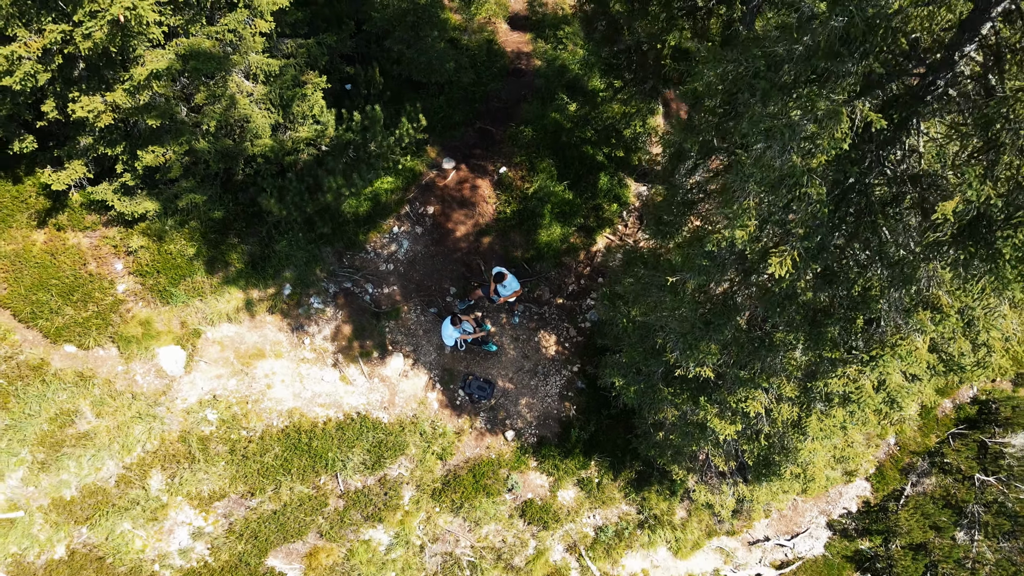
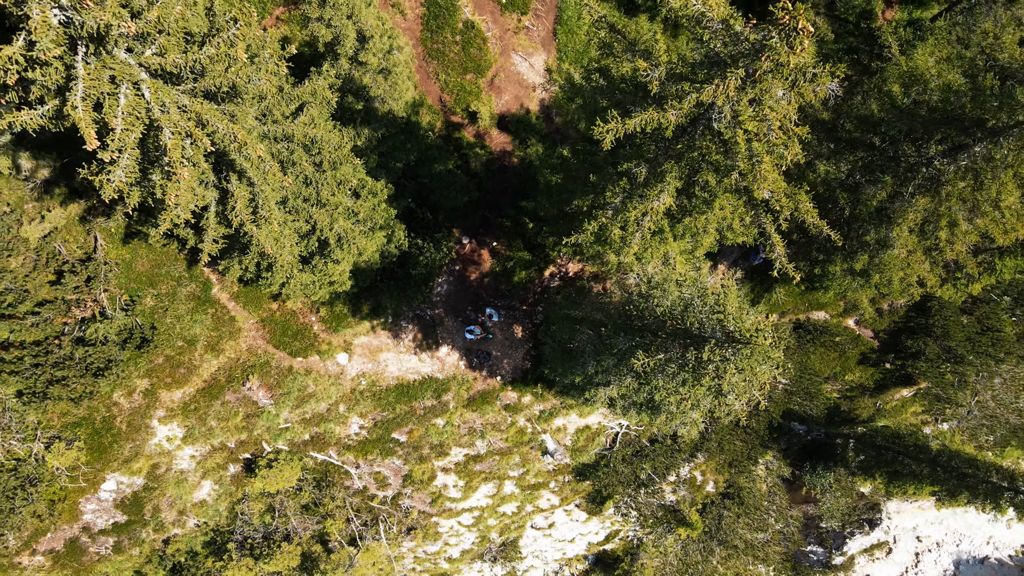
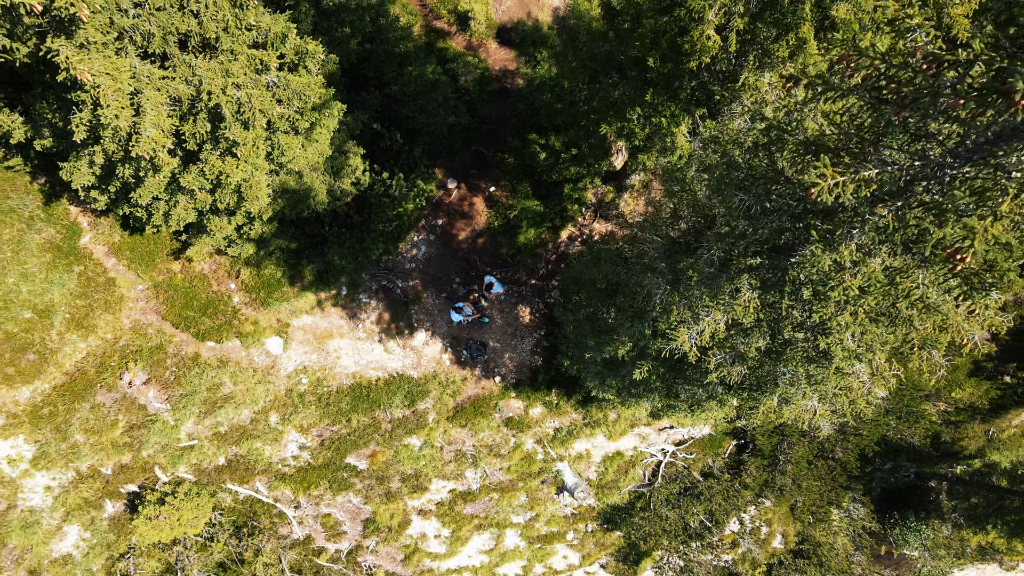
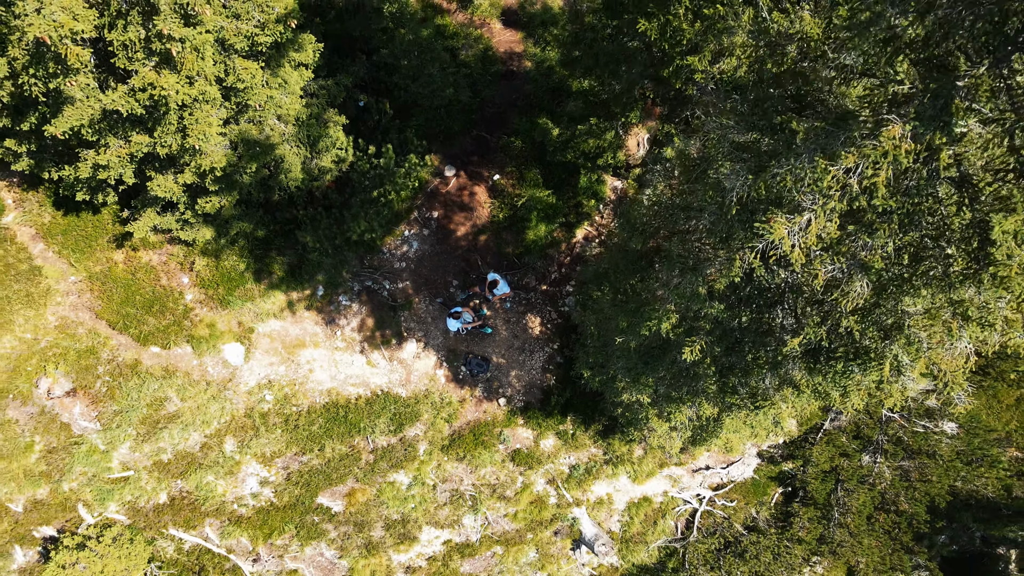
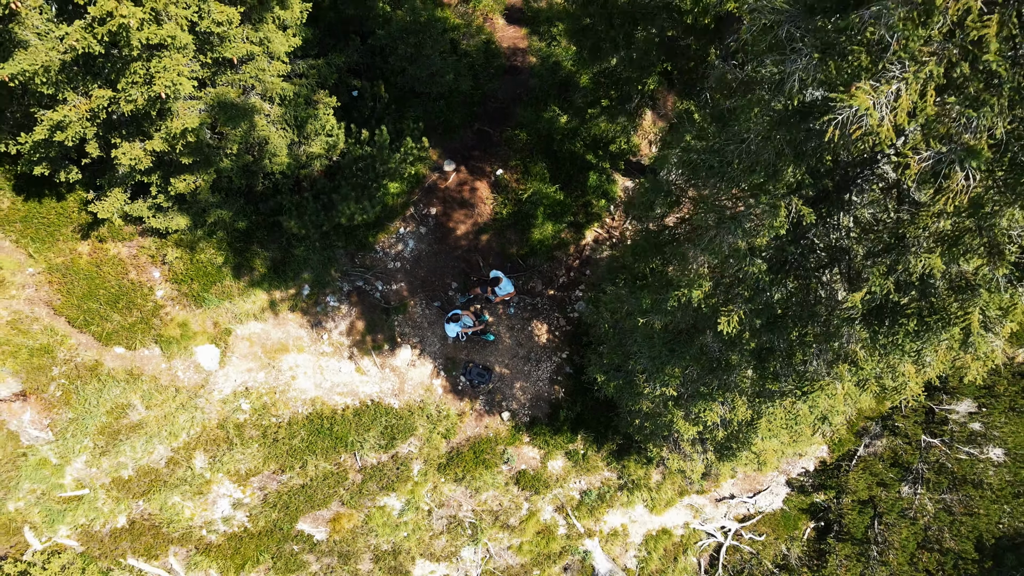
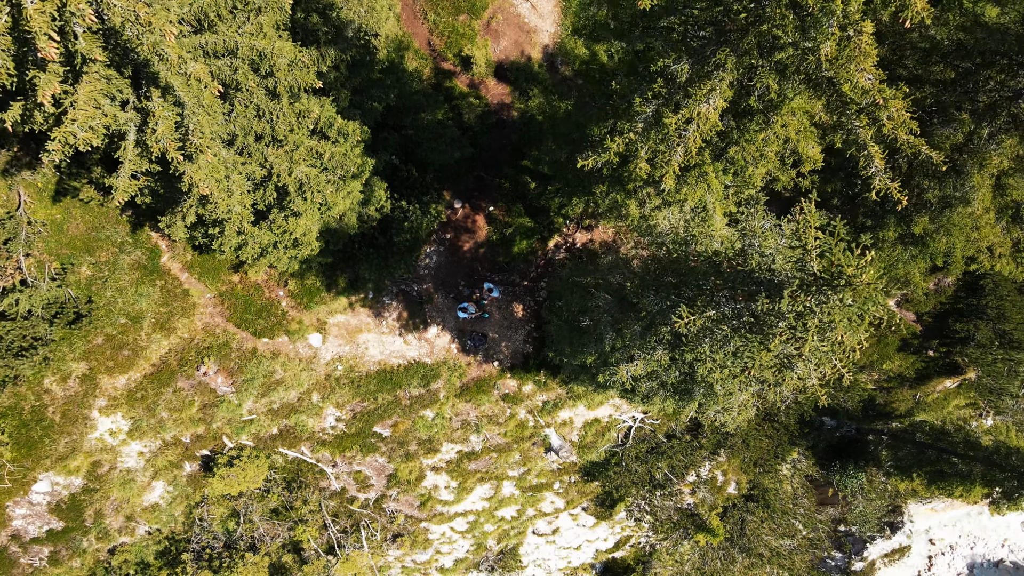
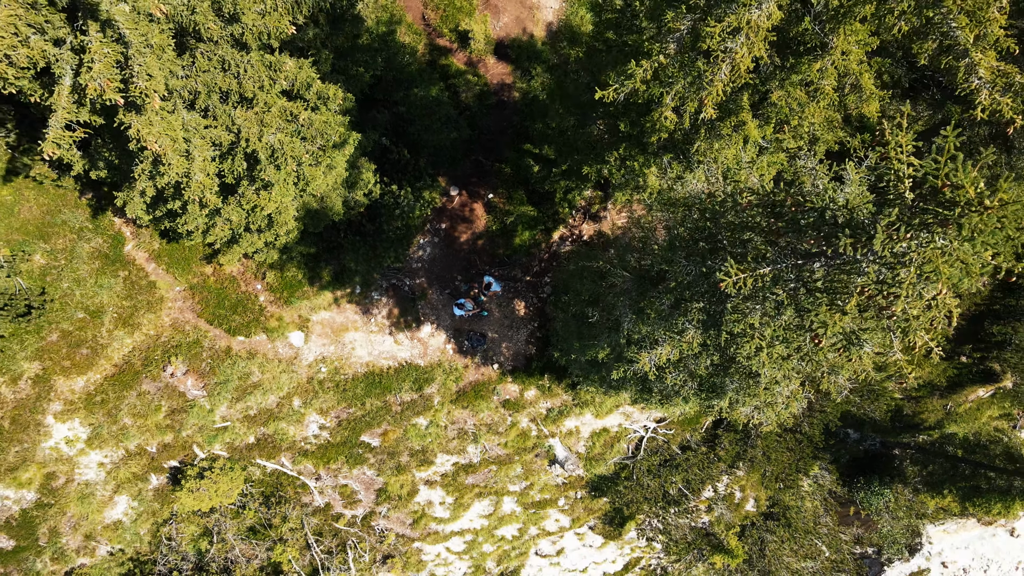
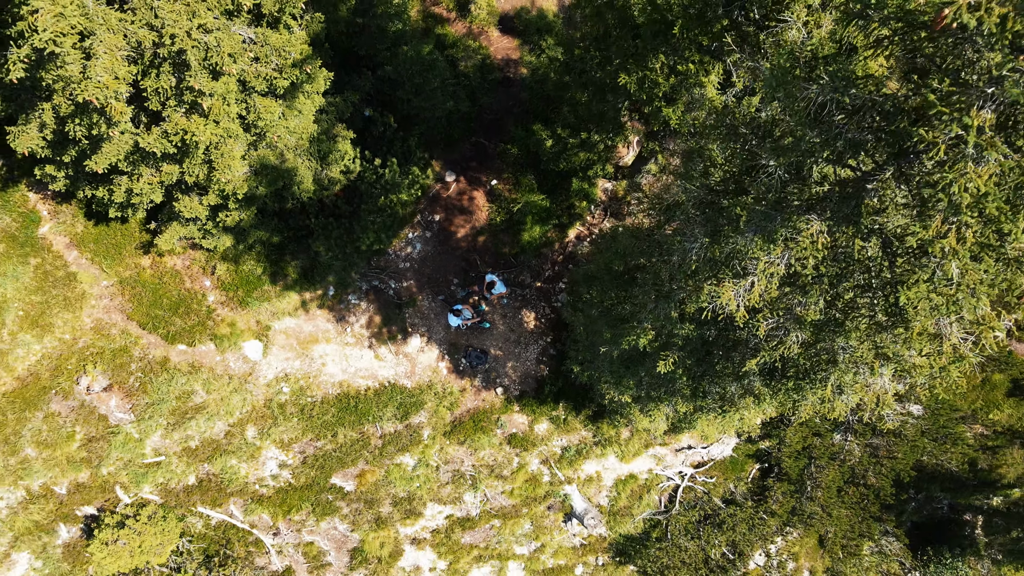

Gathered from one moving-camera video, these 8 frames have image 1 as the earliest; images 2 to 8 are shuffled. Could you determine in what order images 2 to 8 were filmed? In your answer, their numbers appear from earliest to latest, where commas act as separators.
5, 4, 8, 3, 7, 6, 2
